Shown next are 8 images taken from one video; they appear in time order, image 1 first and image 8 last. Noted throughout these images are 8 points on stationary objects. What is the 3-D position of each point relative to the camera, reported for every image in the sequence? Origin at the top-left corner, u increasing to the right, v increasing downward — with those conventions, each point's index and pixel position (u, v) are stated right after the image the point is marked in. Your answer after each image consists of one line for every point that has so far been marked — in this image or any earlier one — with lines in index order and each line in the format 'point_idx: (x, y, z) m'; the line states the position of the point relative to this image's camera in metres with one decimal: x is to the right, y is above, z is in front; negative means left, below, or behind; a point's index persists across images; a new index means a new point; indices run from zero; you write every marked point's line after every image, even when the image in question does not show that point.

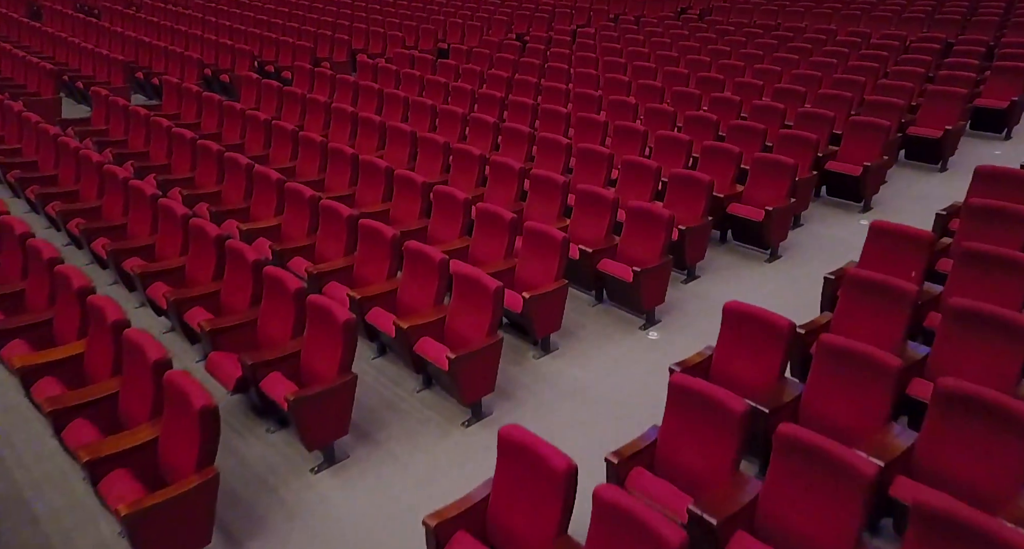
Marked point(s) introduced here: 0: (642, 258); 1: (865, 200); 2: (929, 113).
0: (+0.4, +0.1, +2.5) m
1: (+1.5, +0.3, +3.3) m
2: (+2.1, +0.8, +3.8) m
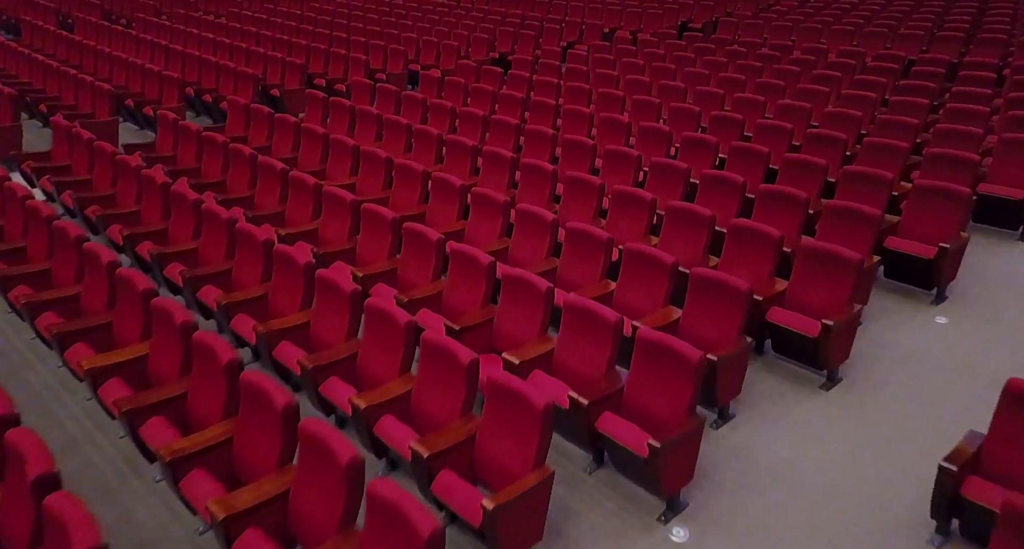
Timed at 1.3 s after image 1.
0: (+0.3, -0.3, +1.7) m
1: (+1.4, 0.0, +2.5) m
2: (+2.0, +0.4, +3.0) m
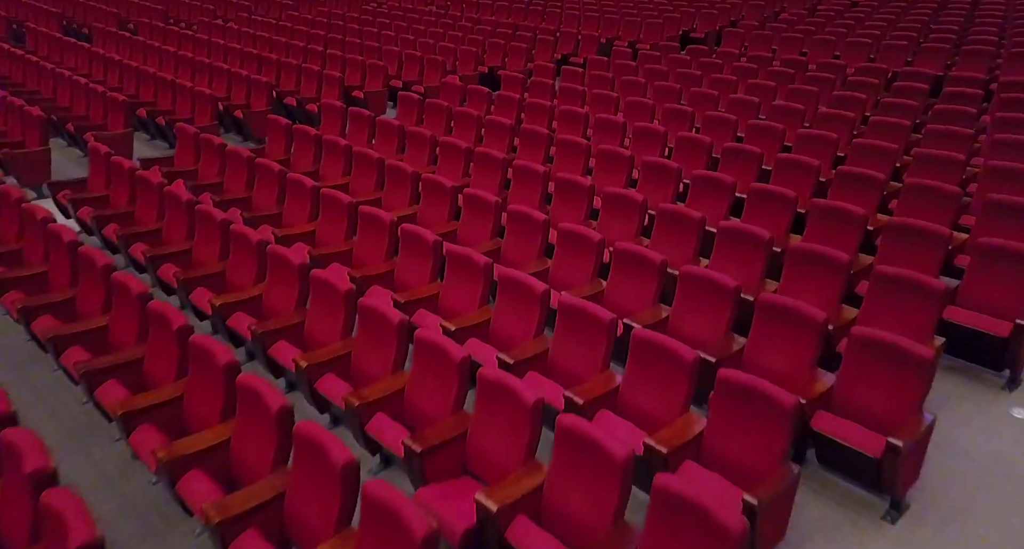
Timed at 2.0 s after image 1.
0: (+0.3, -0.5, +1.3) m
1: (+1.4, -0.3, +2.1) m
2: (+1.9, +0.2, +2.6) m
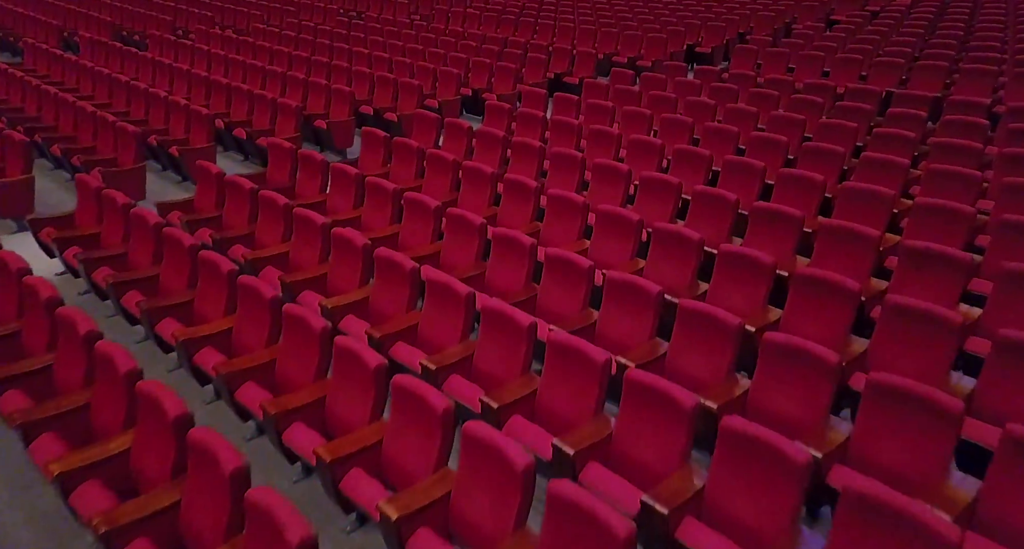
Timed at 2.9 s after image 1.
0: (+0.1, -0.8, +0.8) m
1: (+1.2, -0.5, +1.6) m
2: (+1.7, 0.0, +2.1) m
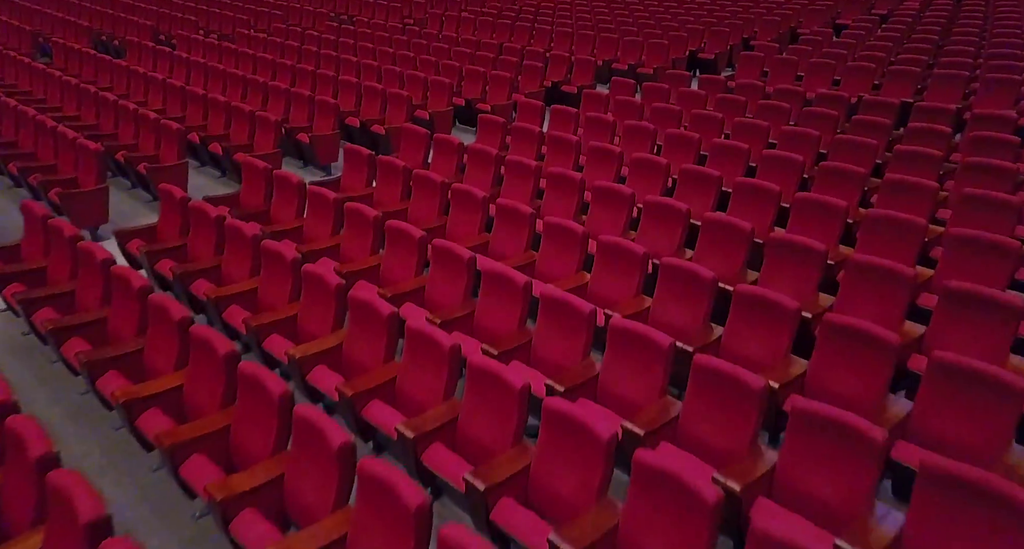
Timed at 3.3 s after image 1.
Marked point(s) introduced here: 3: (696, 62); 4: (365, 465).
0: (+0.1, -0.9, +0.5) m
1: (+1.1, -0.6, +1.4) m
2: (+1.7, -0.1, +1.9) m
3: (+1.7, +1.9, +6.8) m
4: (-0.3, -0.3, +1.4) m
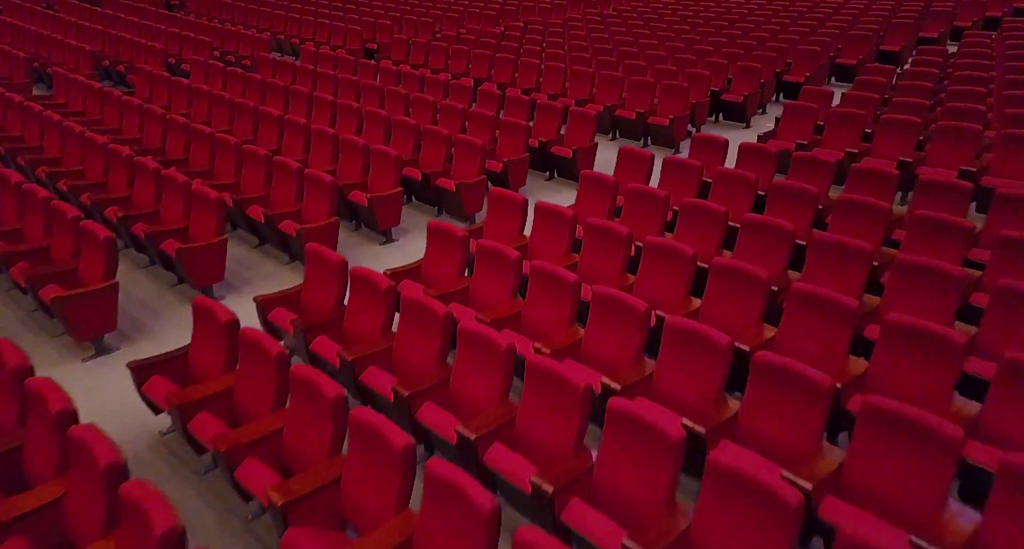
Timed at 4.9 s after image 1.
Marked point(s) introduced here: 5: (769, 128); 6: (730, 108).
0: (0.0, -1.5, -0.8) m
1: (+1.1, -1.2, 0.0) m
2: (+1.6, -0.8, +0.5) m
3: (+1.5, +1.2, +5.5) m
4: (-0.4, -1.0, +0.1) m
5: (+1.9, +1.1, +5.4) m
6: (+1.6, +1.2, +5.4) m
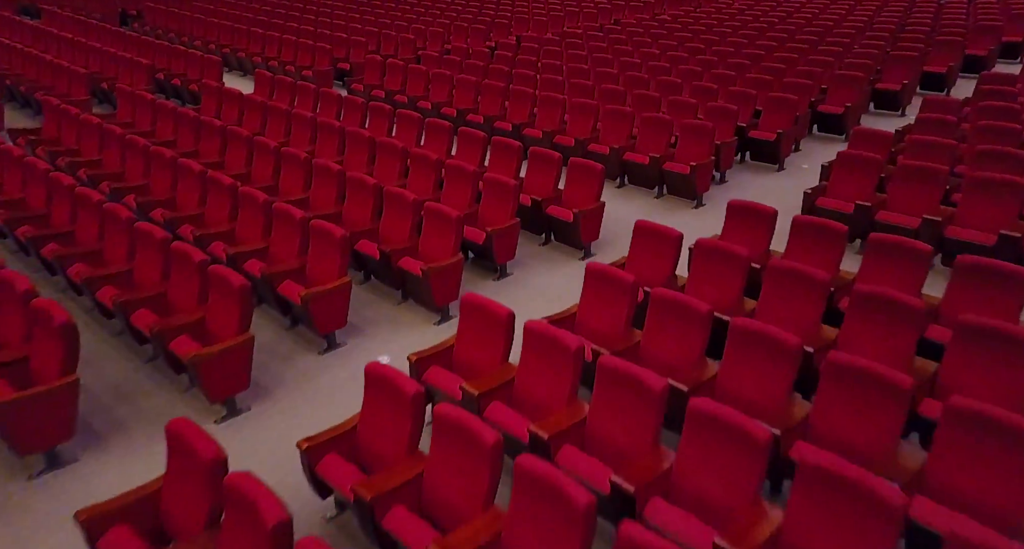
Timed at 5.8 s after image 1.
0: (-0.1, -1.9, -1.7) m
1: (+1.0, -1.6, -0.9) m
2: (+1.5, -1.2, -0.3) m
3: (+1.4, +0.8, +4.6) m
4: (-0.4, -1.4, -0.8) m
5: (+1.8, +0.6, +4.6) m
6: (+1.5, +0.8, +4.6) m
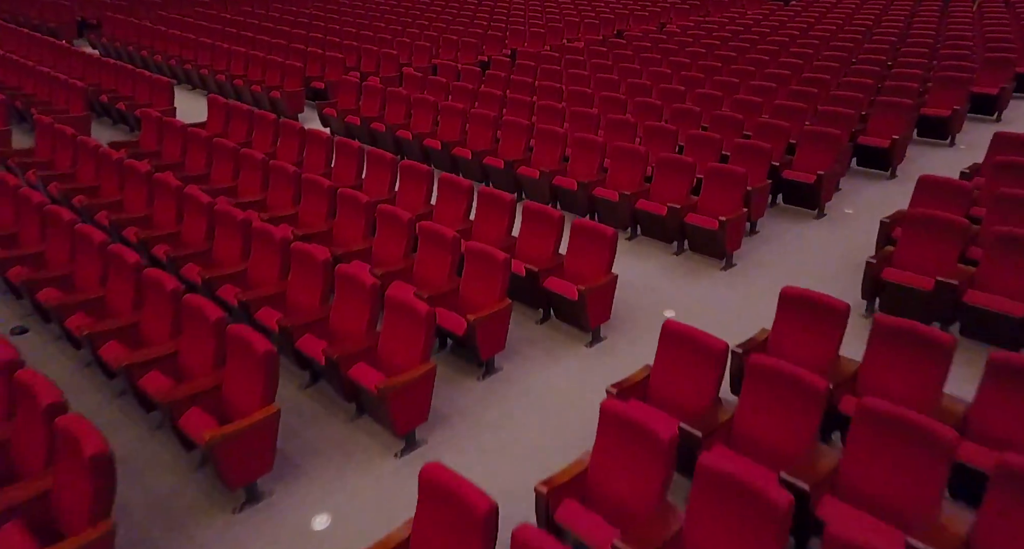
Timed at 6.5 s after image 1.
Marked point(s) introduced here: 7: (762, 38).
0: (-0.1, -2.2, -2.4) m
1: (+1.0, -2.0, -1.6) m
2: (+1.5, -1.5, -1.0) m
3: (+1.4, +0.5, +3.9) m
4: (-0.4, -1.7, -1.5) m
5: (+1.7, +0.3, +3.9) m
6: (+1.5, +0.4, +3.9) m
7: (+2.2, +2.1, +6.5) m
